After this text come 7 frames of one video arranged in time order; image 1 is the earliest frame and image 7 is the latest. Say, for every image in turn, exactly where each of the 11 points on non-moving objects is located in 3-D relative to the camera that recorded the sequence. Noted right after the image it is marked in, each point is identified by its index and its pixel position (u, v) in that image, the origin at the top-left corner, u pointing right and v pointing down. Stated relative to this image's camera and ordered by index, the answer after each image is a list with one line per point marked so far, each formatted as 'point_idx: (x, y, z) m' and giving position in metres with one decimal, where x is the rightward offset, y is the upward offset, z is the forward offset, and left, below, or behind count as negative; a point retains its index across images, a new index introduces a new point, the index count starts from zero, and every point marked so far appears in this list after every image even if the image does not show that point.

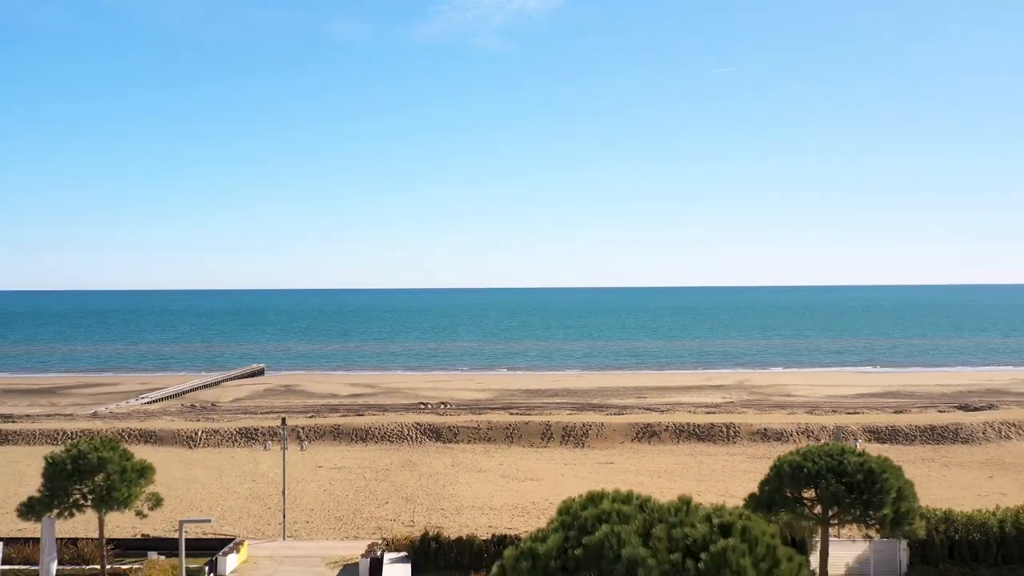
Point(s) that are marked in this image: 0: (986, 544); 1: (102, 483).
0: (+11.6, -6.3, +16.9) m
1: (-9.0, -4.2, +15.3) m
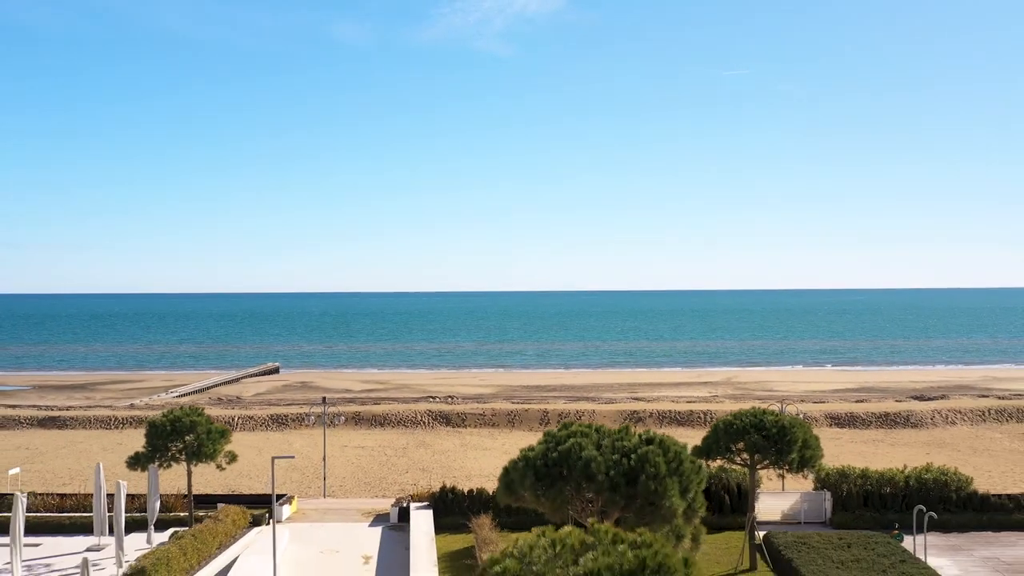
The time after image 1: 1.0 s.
0: (+11.7, -6.3, +21.1) m
1: (-9.0, -4.3, +19.5) m
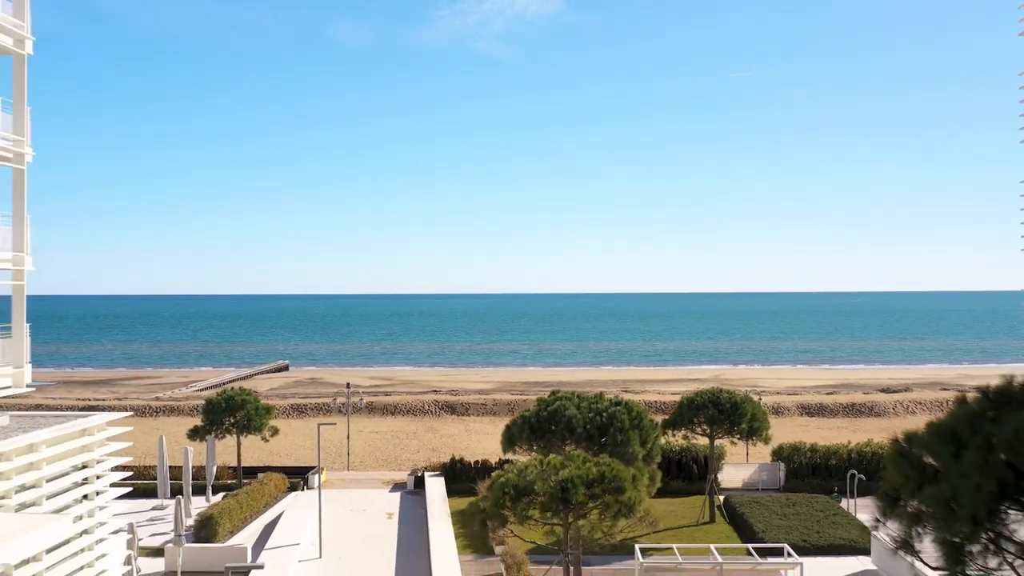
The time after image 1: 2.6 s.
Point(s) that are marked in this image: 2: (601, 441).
0: (+11.7, -6.4, +24.8) m
1: (-9.0, -4.3, +23.1) m
2: (+1.9, -3.3, +14.9) m
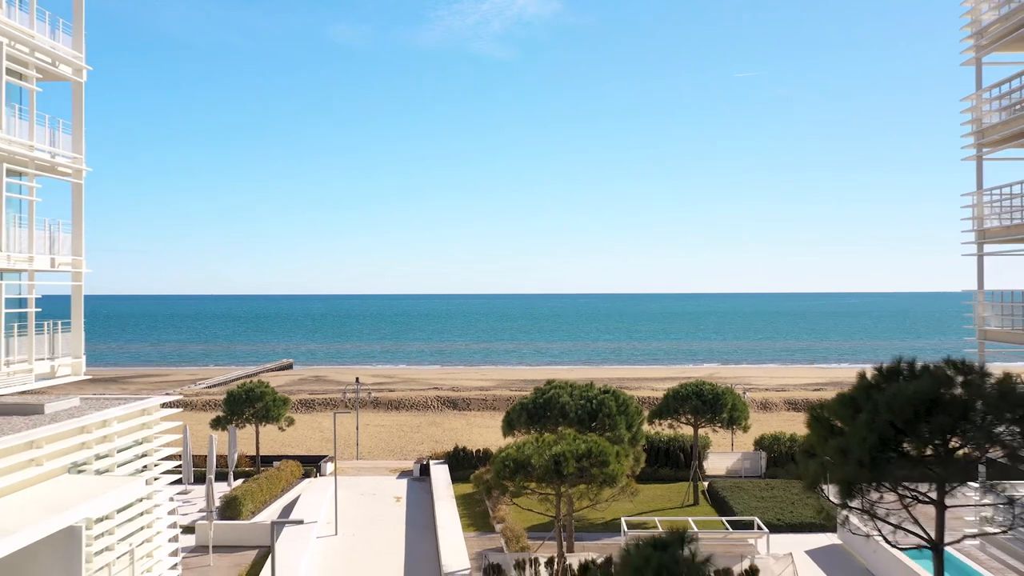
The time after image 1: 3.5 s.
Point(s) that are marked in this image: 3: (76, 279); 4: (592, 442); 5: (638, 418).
0: (+11.6, -6.4, +26.6) m
1: (-9.0, -4.3, +24.9) m
2: (+1.9, -3.3, +16.7) m
3: (-9.4, +0.2, +14.9) m
4: (+1.6, -3.1, +13.7) m
5: (+3.1, -3.2, +17.3) m
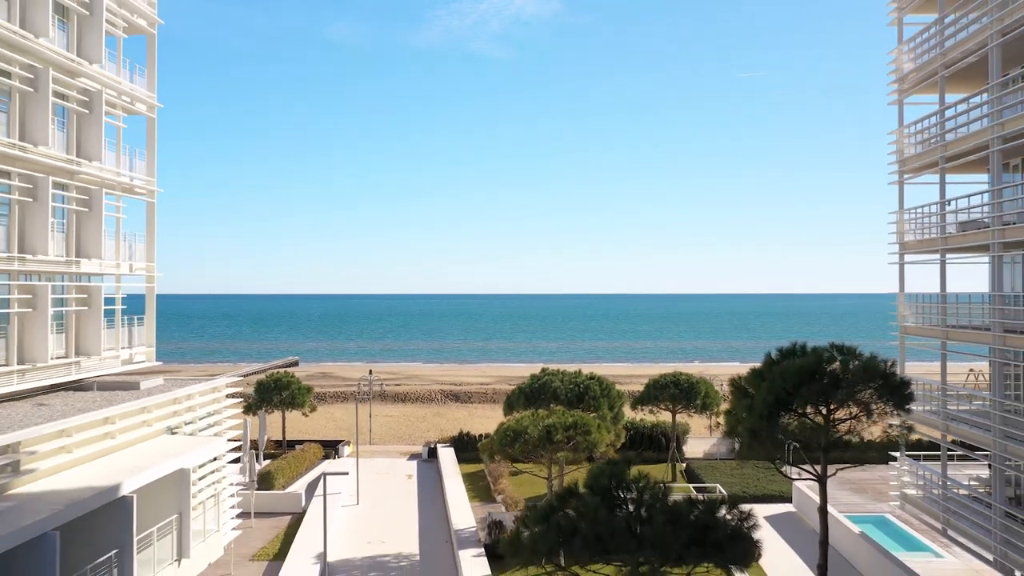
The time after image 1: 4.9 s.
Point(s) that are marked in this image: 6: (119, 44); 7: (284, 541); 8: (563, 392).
0: (+11.6, -6.5, +29.6) m
1: (-9.0, -4.3, +27.9) m
2: (+1.9, -3.3, +19.7) m
3: (-9.4, +0.2, +17.9) m
4: (+1.6, -3.1, +16.8) m
5: (+3.1, -3.3, +20.4) m
6: (-9.6, +6.0, +16.9) m
7: (-6.6, -7.3, +20.0) m
8: (+1.5, -3.0, +19.8) m
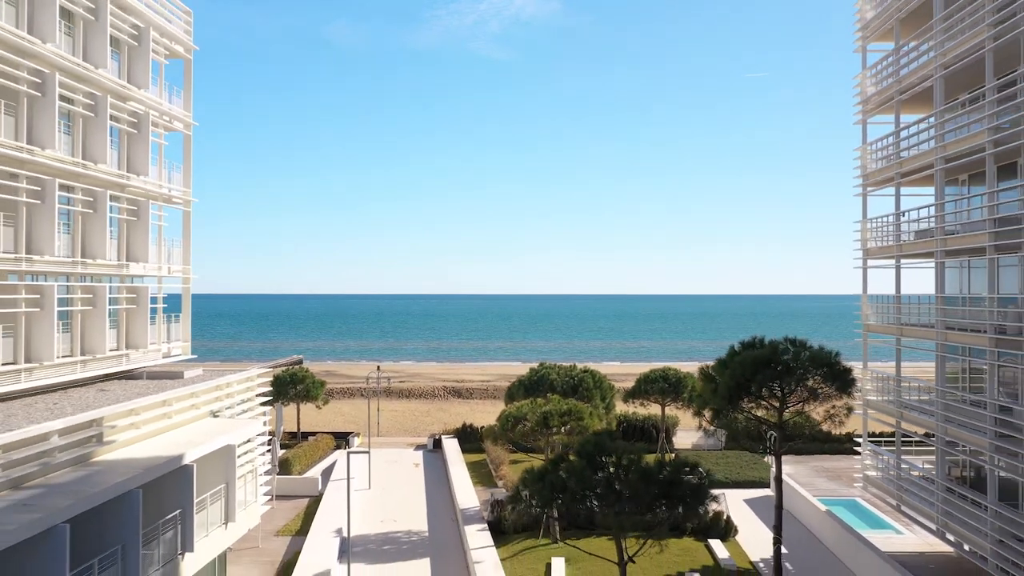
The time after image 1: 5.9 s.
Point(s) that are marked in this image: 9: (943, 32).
0: (+11.6, -6.5, +31.6) m
1: (-9.0, -4.3, +29.8) m
2: (+1.9, -3.4, +21.7) m
3: (-9.4, +0.2, +19.8) m
4: (+1.6, -3.2, +18.7) m
5: (+3.2, -3.3, +22.3) m
6: (-9.6, +6.0, +18.8) m
7: (-6.6, -7.3, +21.9) m
8: (+1.5, -3.0, +21.7) m
9: (+10.2, +6.1, +16.3) m
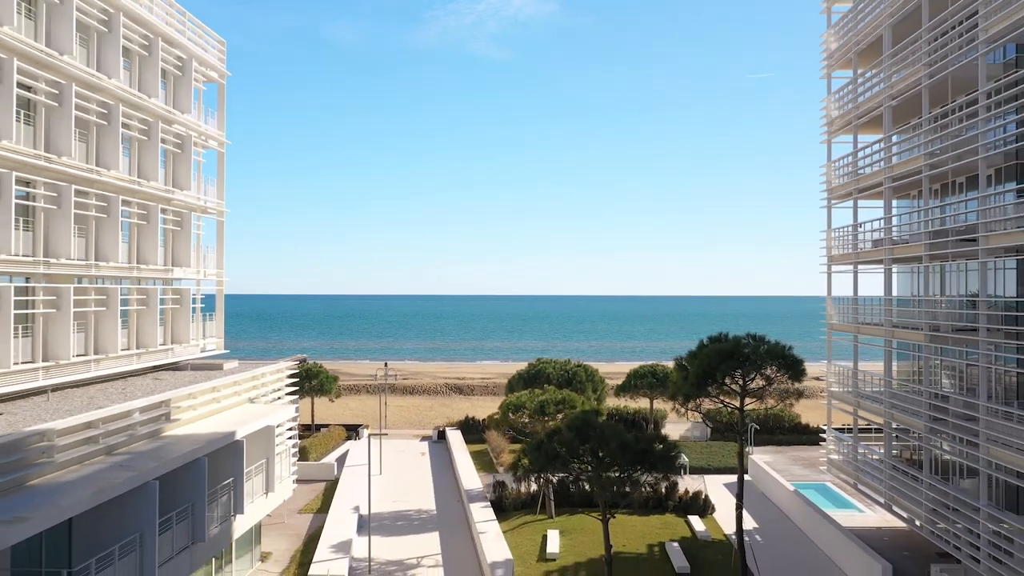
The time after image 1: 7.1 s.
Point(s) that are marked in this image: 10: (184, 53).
0: (+11.6, -6.6, +33.9) m
1: (-9.0, -4.4, +32.1) m
2: (+1.9, -3.5, +23.9) m
3: (-9.4, +0.1, +22.1) m
4: (+1.6, -3.2, +21.0) m
5: (+3.2, -3.4, +24.6) m
6: (-9.5, +5.9, +21.1) m
7: (-6.6, -7.4, +24.2) m
8: (+1.5, -3.1, +24.0) m
9: (+10.2, +6.0, +18.6) m
10: (-9.5, +6.8, +20.0) m
